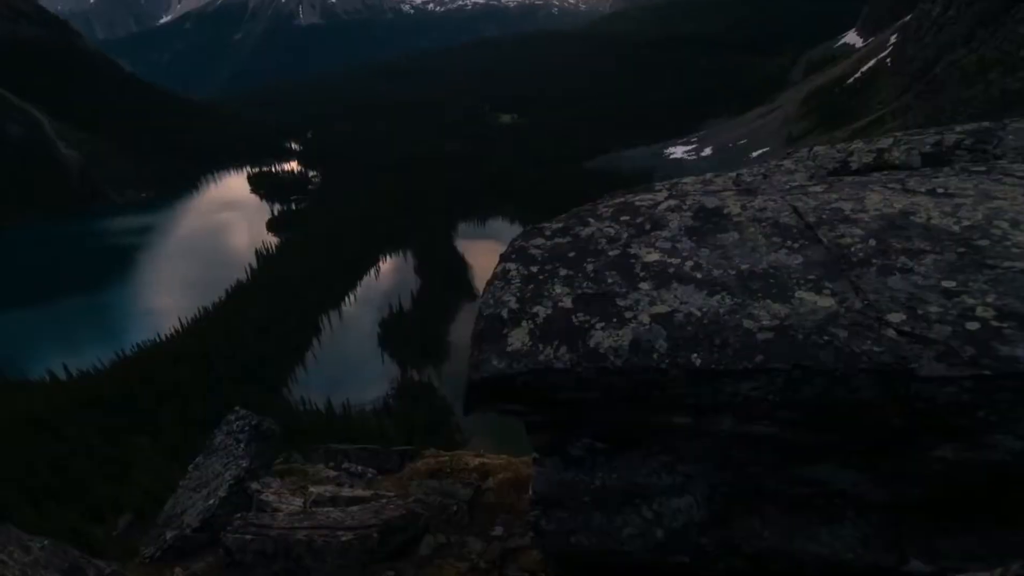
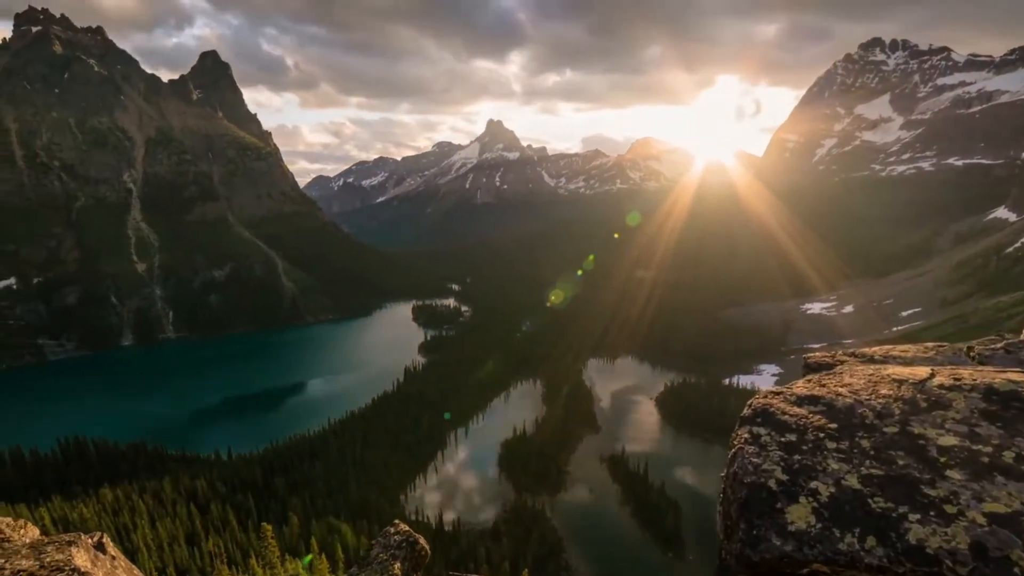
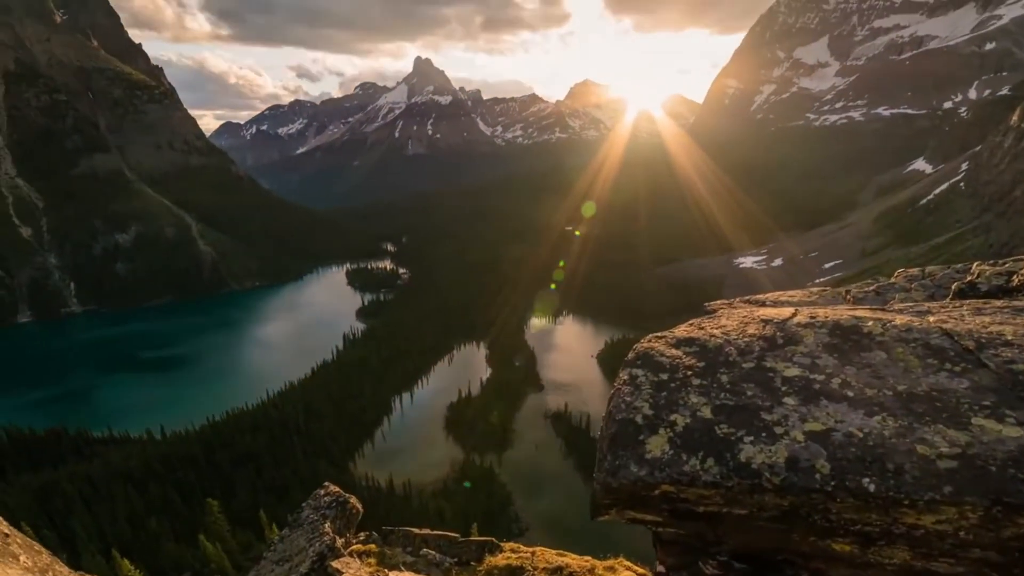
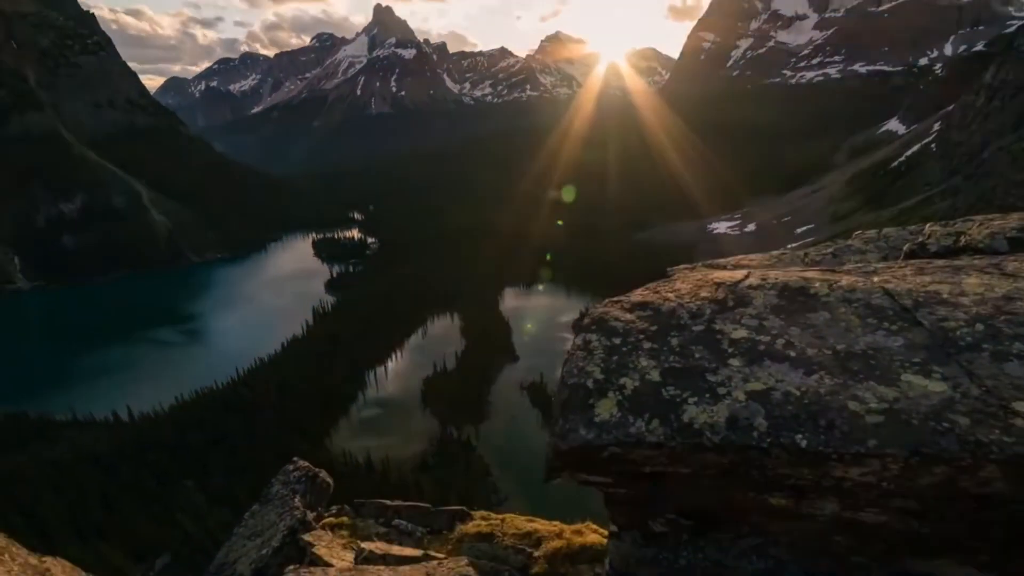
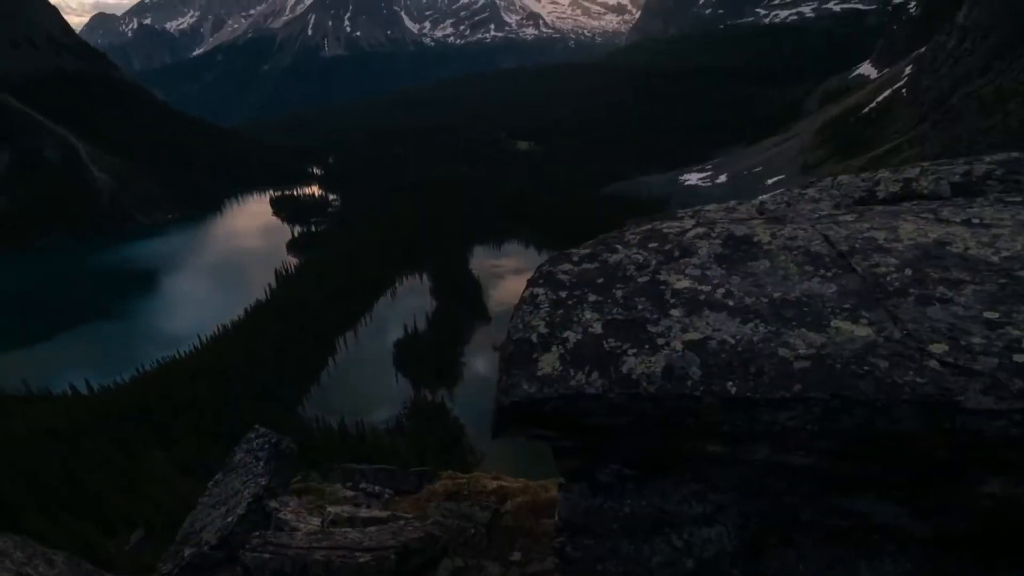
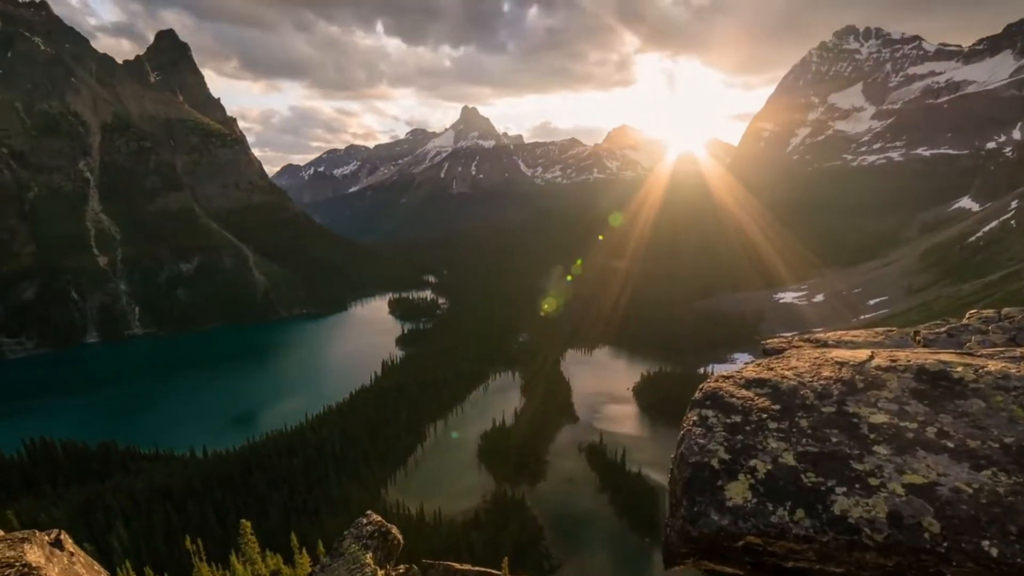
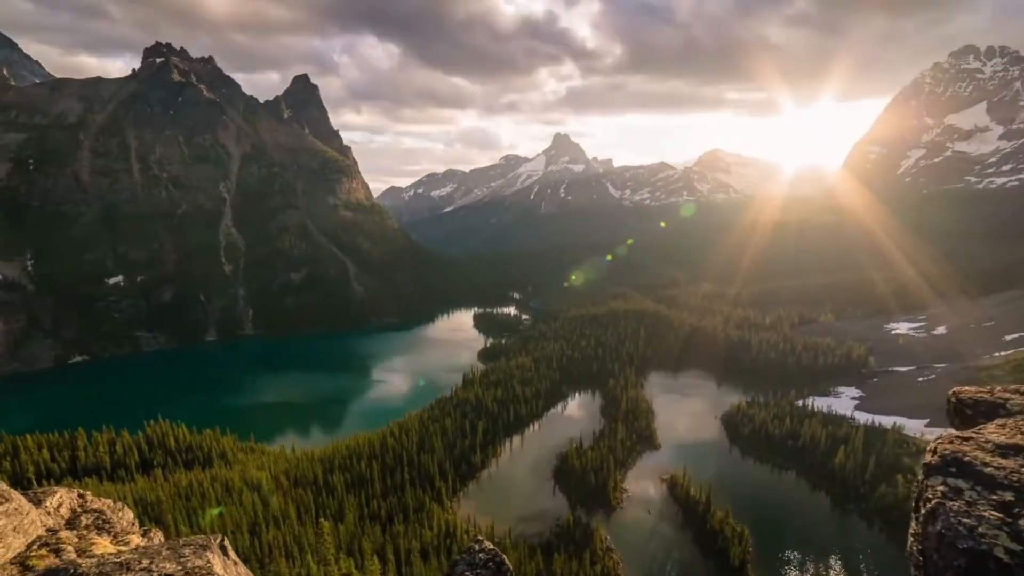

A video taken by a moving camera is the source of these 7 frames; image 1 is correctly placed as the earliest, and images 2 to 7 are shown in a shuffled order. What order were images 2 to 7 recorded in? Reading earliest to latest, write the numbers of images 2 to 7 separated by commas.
5, 4, 3, 6, 2, 7
